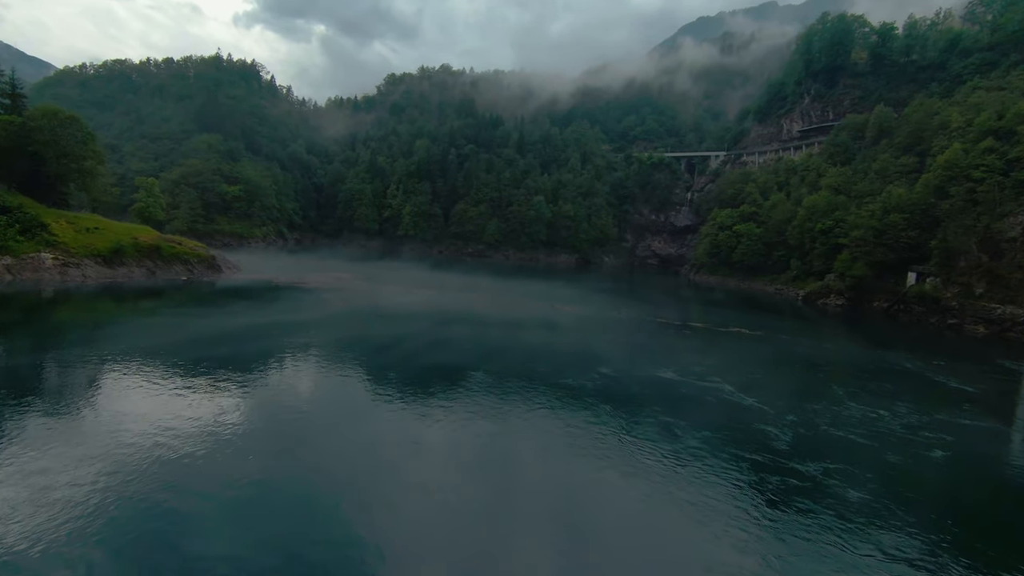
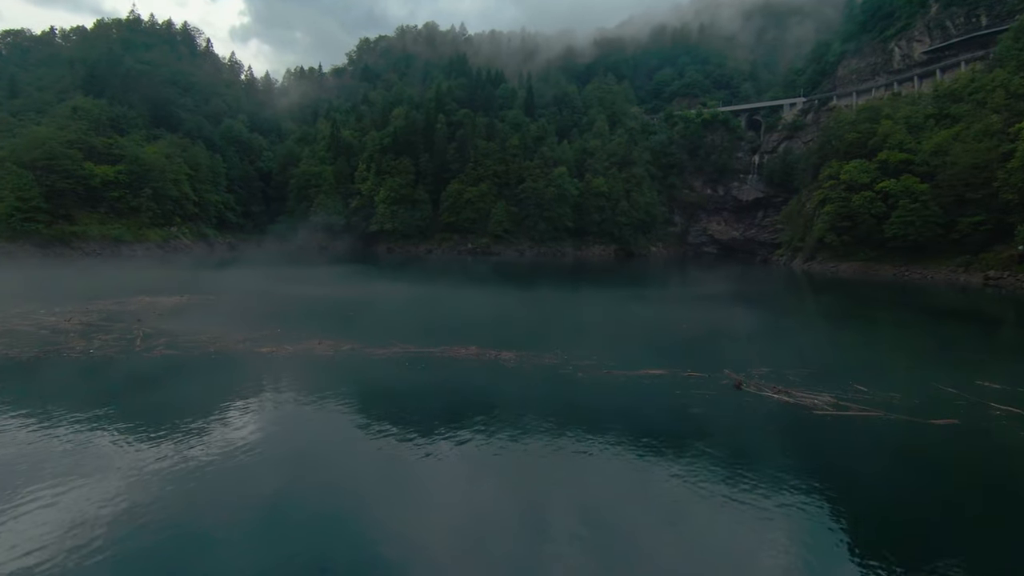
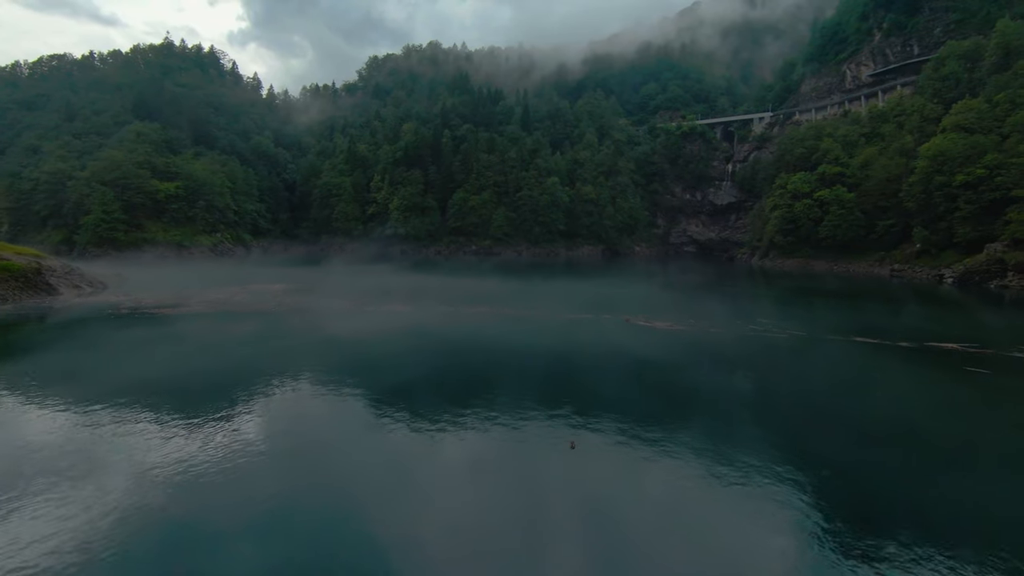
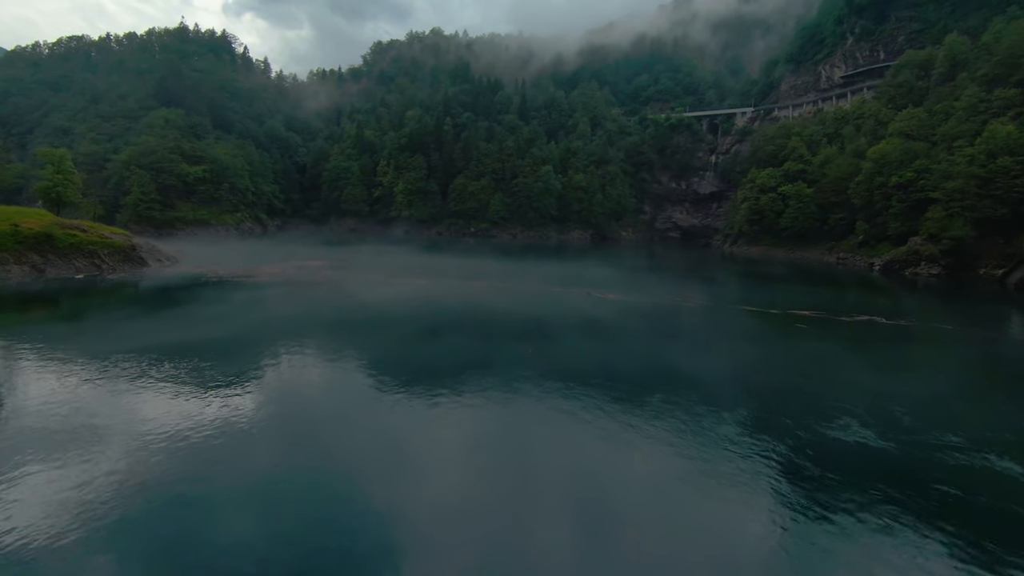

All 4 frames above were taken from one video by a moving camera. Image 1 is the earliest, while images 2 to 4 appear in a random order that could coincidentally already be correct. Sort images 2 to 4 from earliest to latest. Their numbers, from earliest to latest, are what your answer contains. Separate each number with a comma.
4, 3, 2
